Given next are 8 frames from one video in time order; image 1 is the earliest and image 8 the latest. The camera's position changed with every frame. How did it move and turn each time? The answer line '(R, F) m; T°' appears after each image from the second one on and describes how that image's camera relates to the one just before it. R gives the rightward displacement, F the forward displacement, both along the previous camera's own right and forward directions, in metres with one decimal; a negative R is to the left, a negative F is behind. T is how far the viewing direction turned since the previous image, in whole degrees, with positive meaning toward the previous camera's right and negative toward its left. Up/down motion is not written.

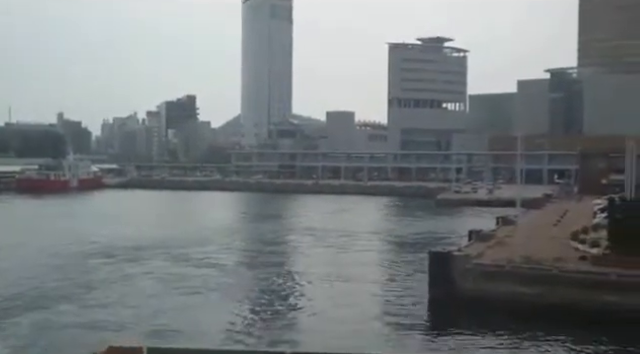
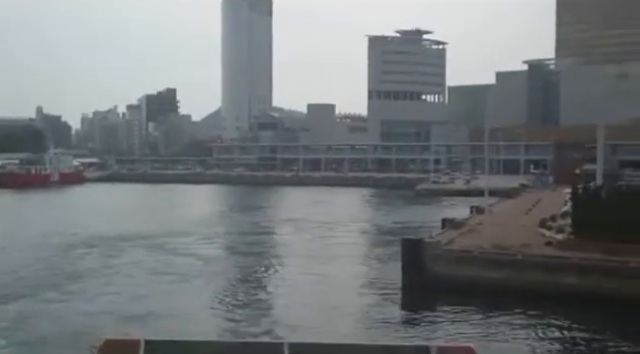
(0.0, -0.3) m; +1°
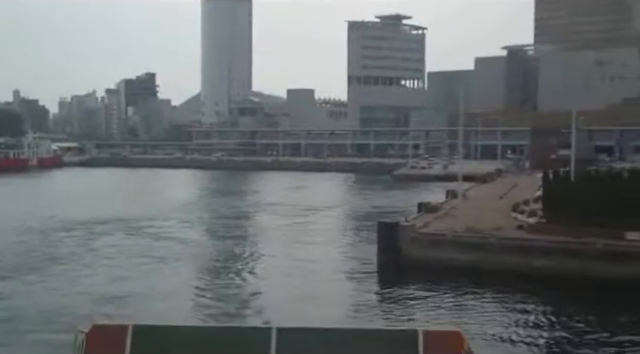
(0.0, -0.1) m; +1°
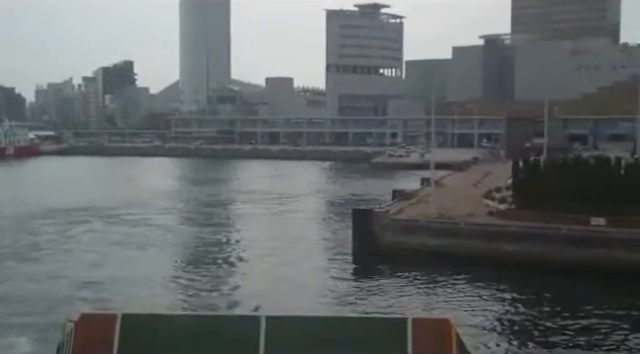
(0.0, -0.2) m; +1°
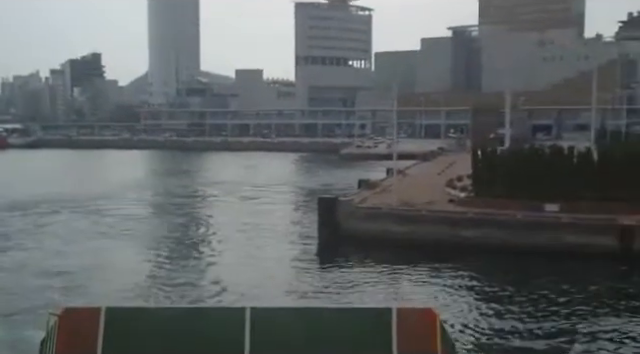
(0.0, -0.2) m; +2°
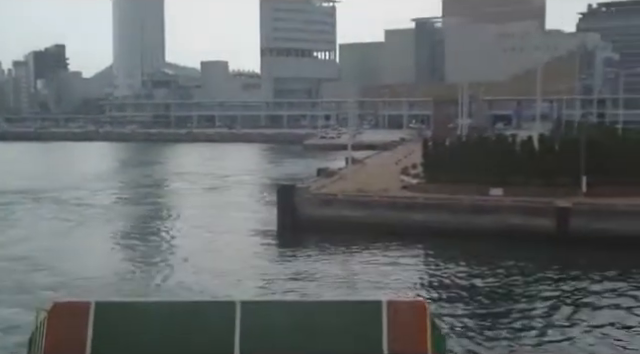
(+0.1, -0.4) m; +2°
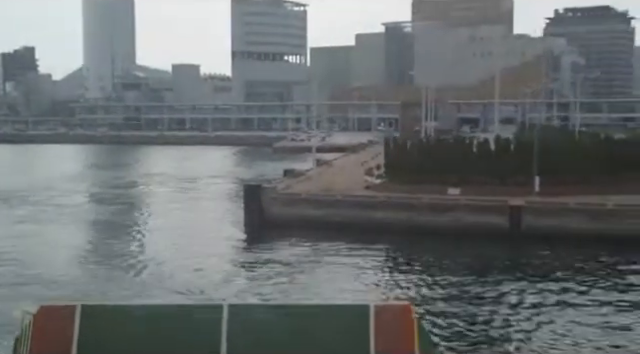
(+0.1, -0.3) m; +2°
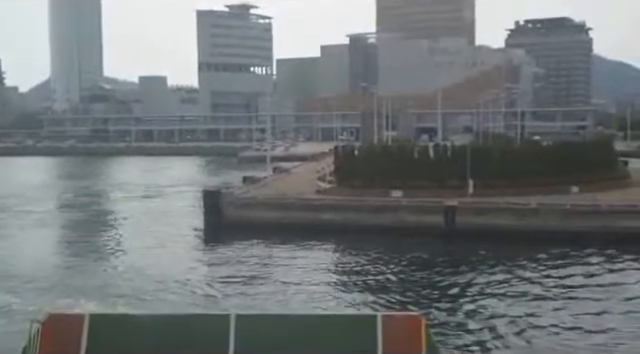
(+0.1, -0.7) m; +2°
